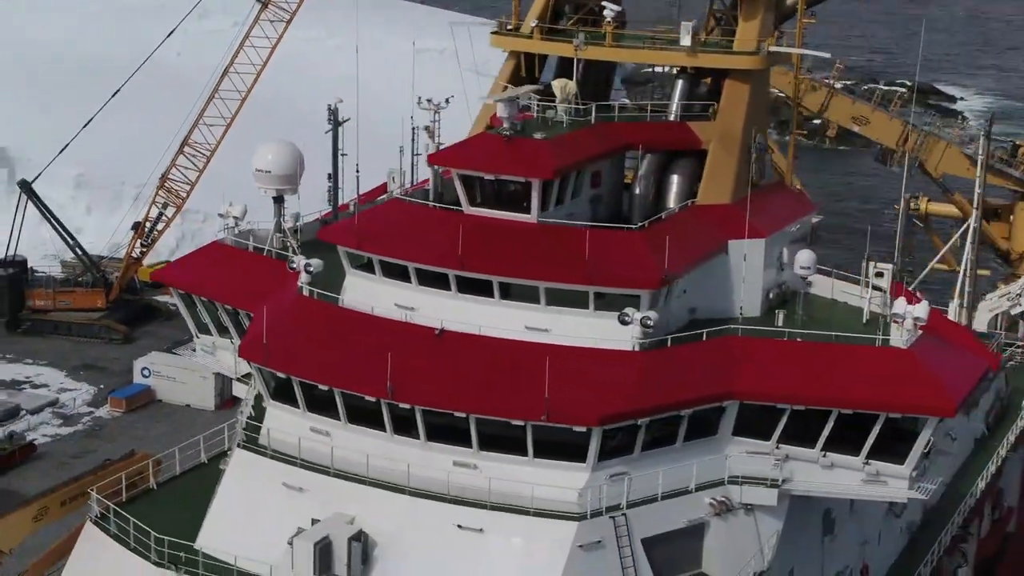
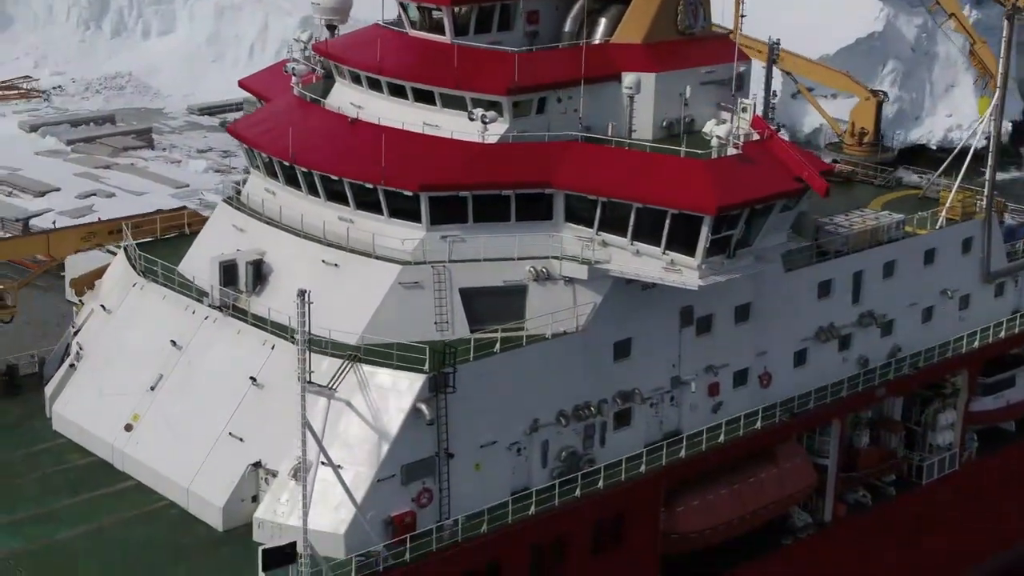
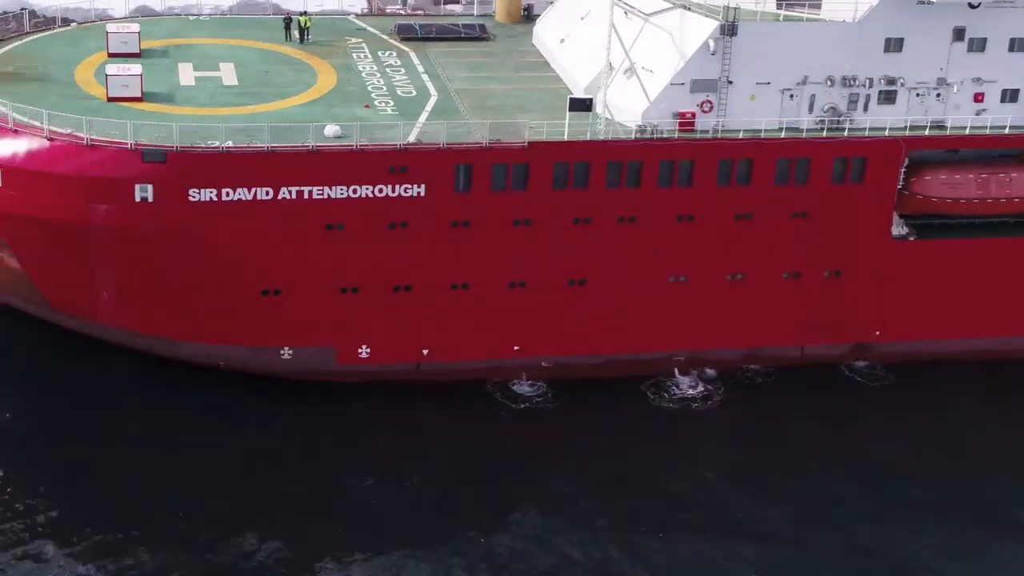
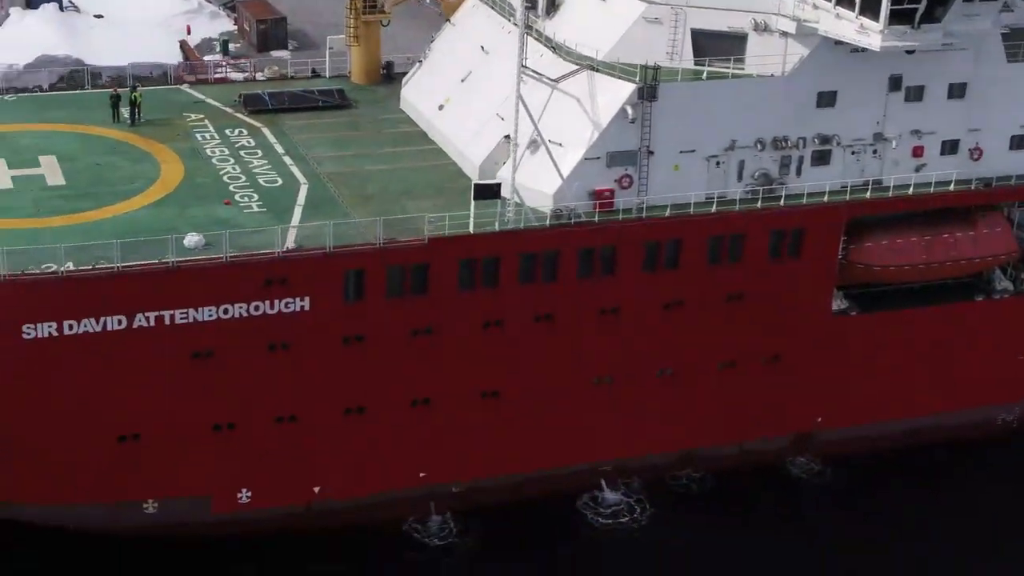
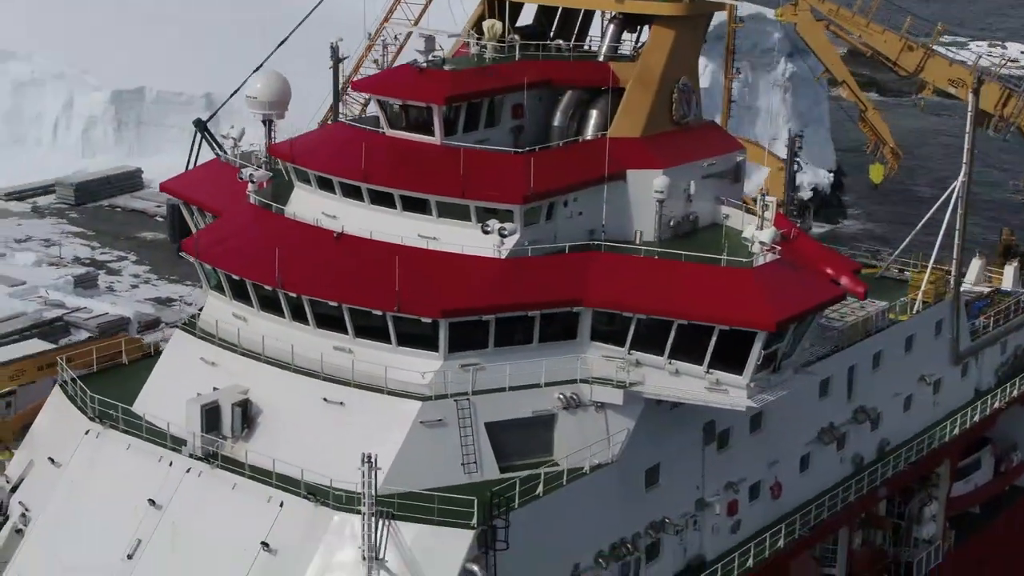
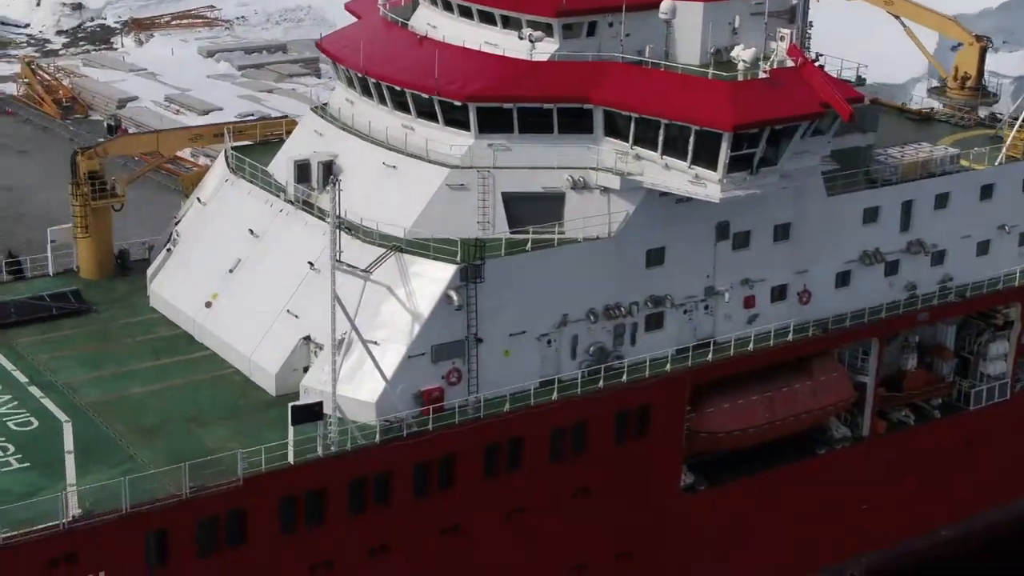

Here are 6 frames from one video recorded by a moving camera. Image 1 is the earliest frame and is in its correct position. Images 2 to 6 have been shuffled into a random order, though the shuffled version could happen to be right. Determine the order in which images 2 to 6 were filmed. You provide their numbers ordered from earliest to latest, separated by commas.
5, 2, 6, 4, 3
